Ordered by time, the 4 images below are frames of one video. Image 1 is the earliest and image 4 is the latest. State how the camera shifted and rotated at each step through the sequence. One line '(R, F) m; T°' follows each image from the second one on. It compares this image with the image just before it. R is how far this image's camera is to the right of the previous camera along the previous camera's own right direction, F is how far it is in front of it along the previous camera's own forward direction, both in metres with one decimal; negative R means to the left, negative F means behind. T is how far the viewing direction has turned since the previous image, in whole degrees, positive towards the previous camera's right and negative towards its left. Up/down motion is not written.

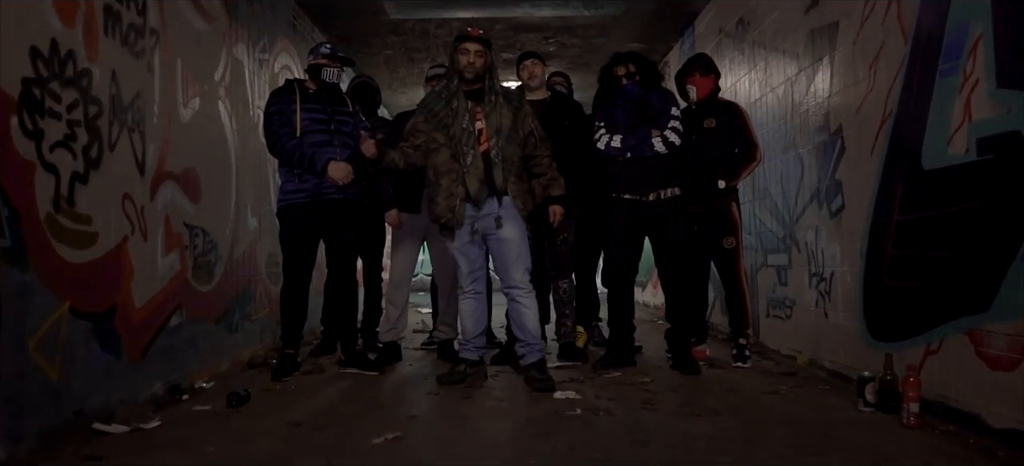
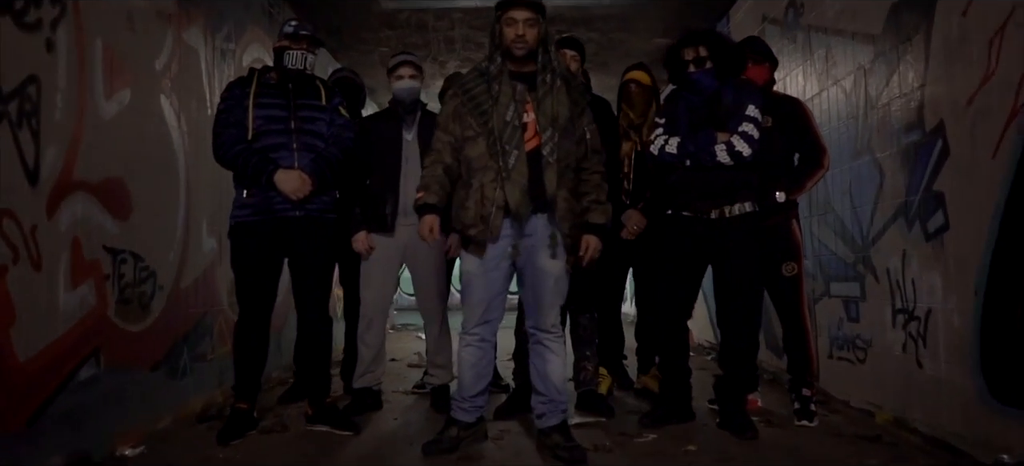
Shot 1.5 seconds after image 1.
(0.0, +0.9) m; -1°
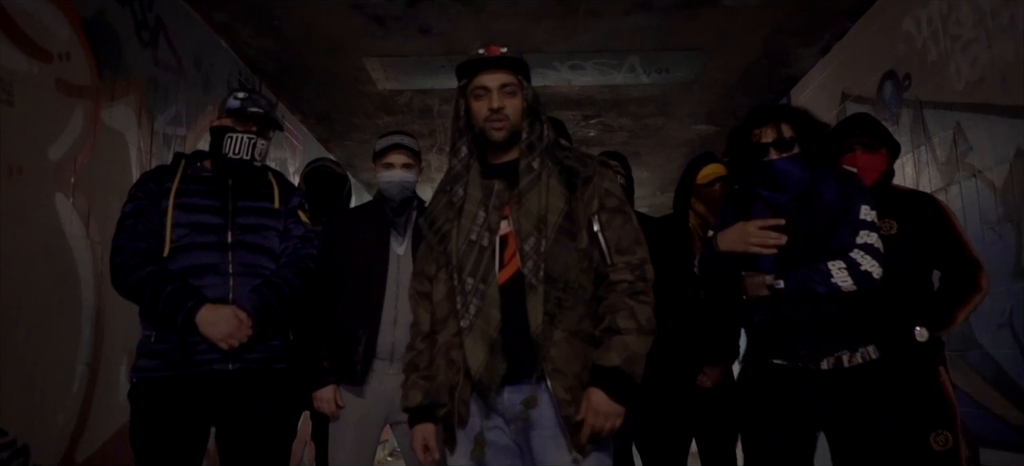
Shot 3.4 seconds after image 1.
(-0.1, +1.1) m; -1°
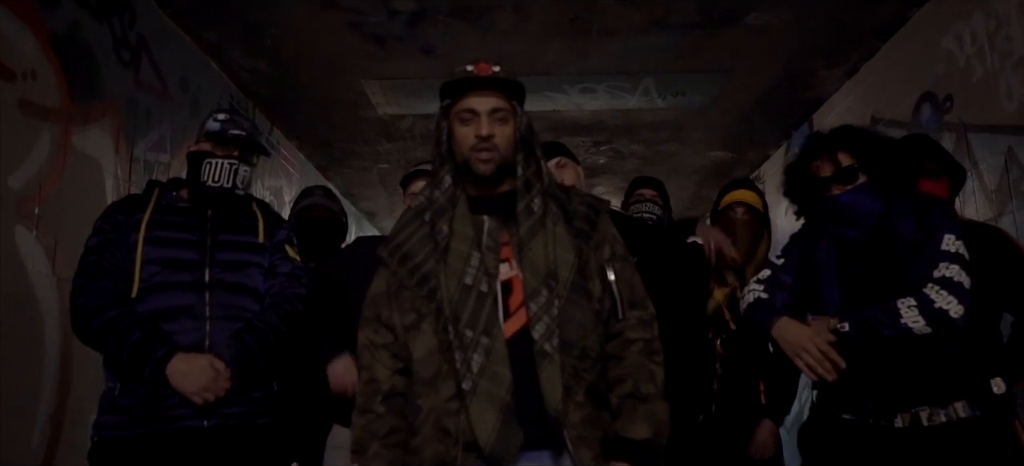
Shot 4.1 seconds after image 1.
(0.0, +0.3) m; 0°
